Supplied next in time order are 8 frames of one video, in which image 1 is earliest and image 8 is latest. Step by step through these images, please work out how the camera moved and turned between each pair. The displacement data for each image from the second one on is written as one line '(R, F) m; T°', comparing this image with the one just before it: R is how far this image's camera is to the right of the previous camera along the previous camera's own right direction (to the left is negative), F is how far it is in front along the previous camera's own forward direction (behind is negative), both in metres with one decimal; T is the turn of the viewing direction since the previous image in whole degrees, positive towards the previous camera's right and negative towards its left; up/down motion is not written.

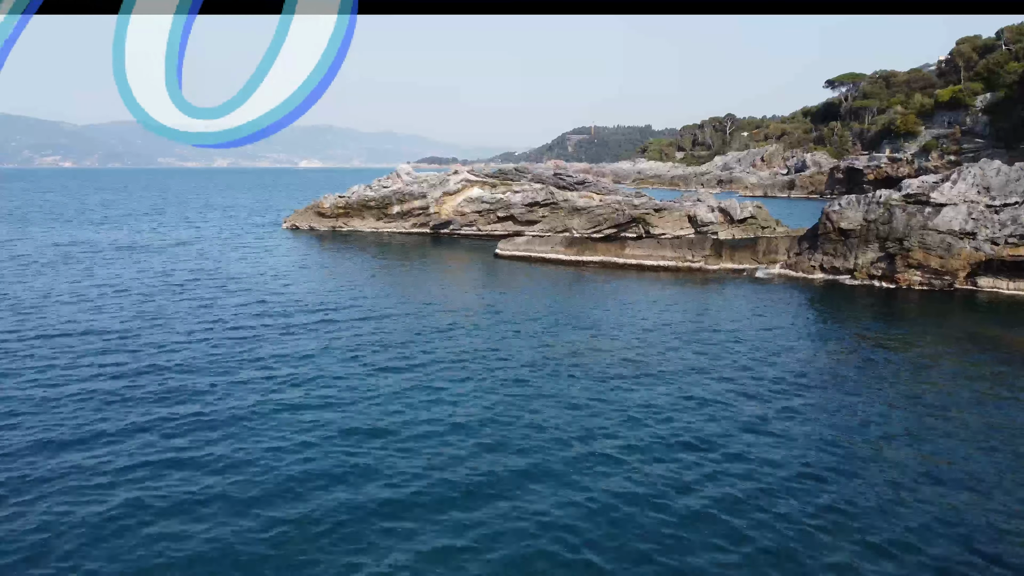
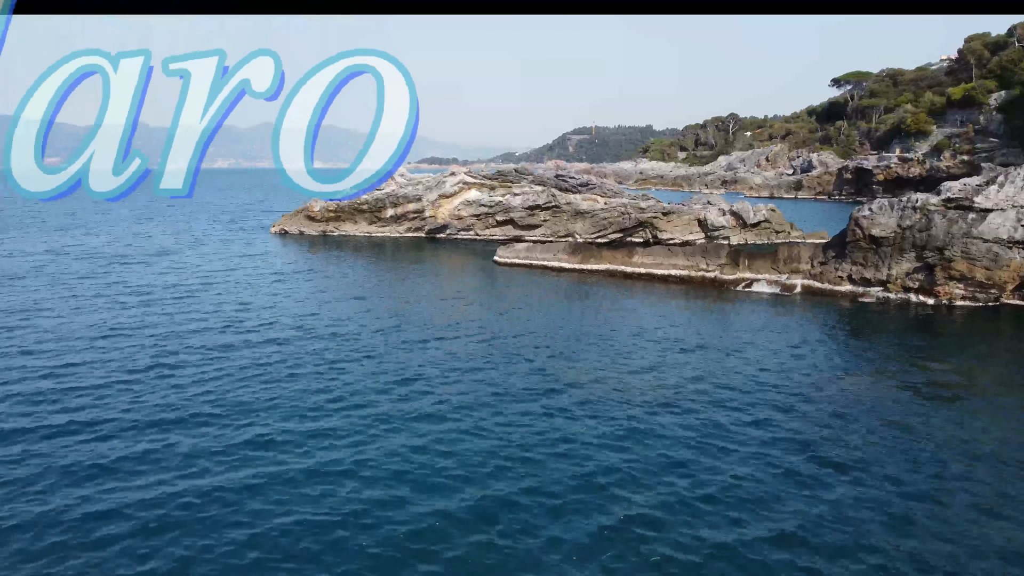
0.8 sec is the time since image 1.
(+0.1, +2.5) m; 0°
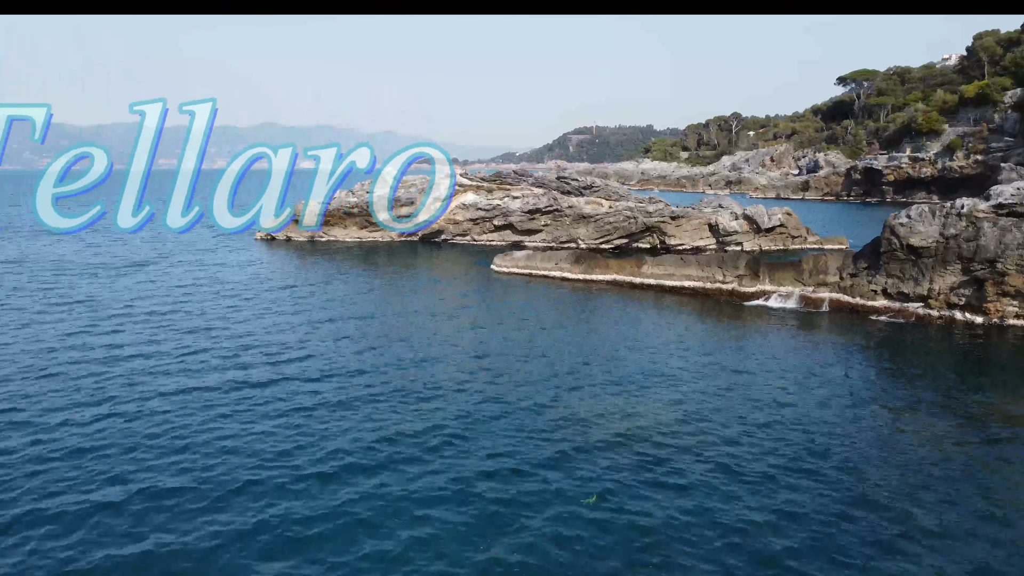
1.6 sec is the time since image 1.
(+0.1, +2.6) m; 0°
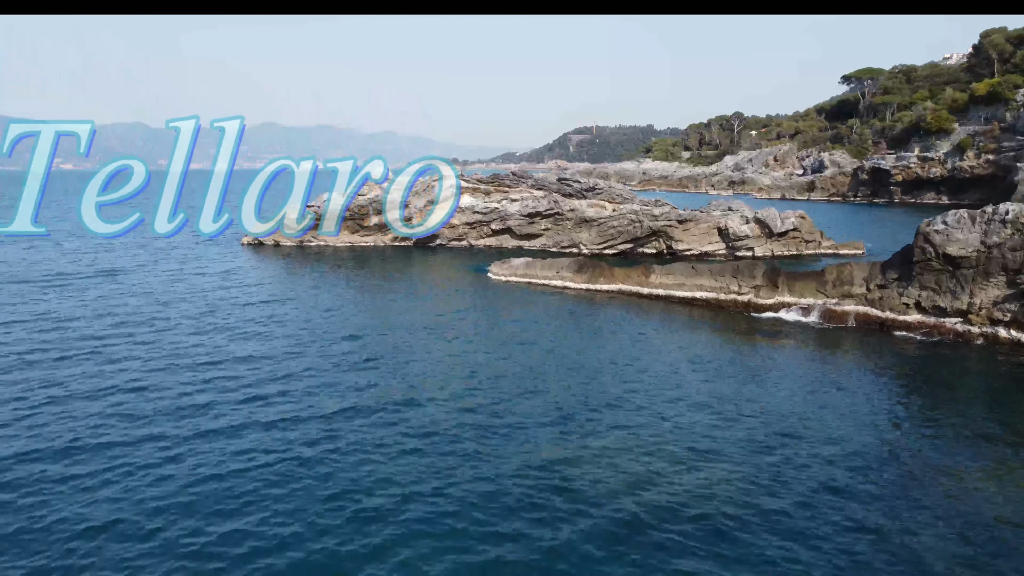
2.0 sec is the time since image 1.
(+0.1, +2.1) m; 0°
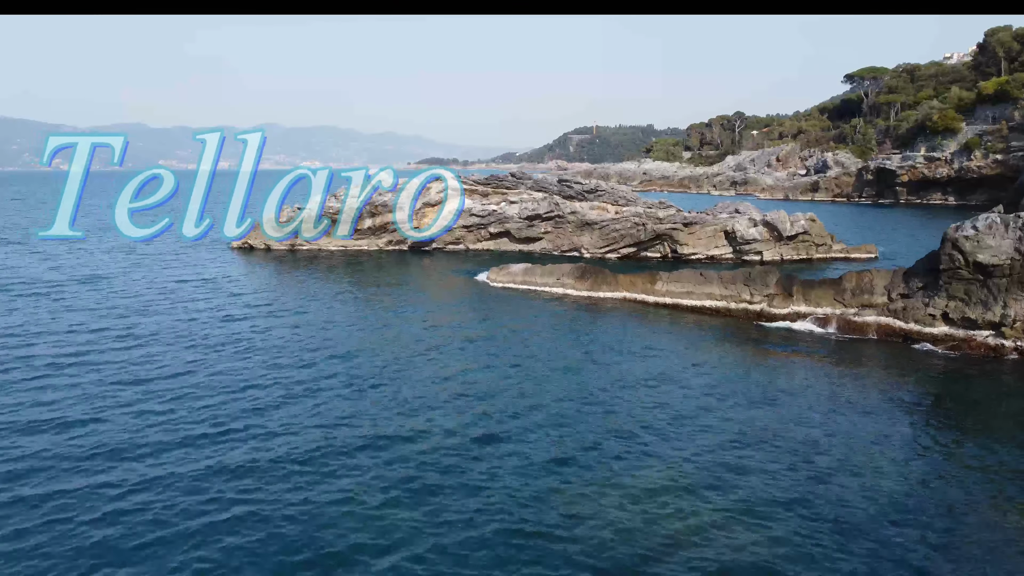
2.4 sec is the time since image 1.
(+0.1, +1.5) m; 0°
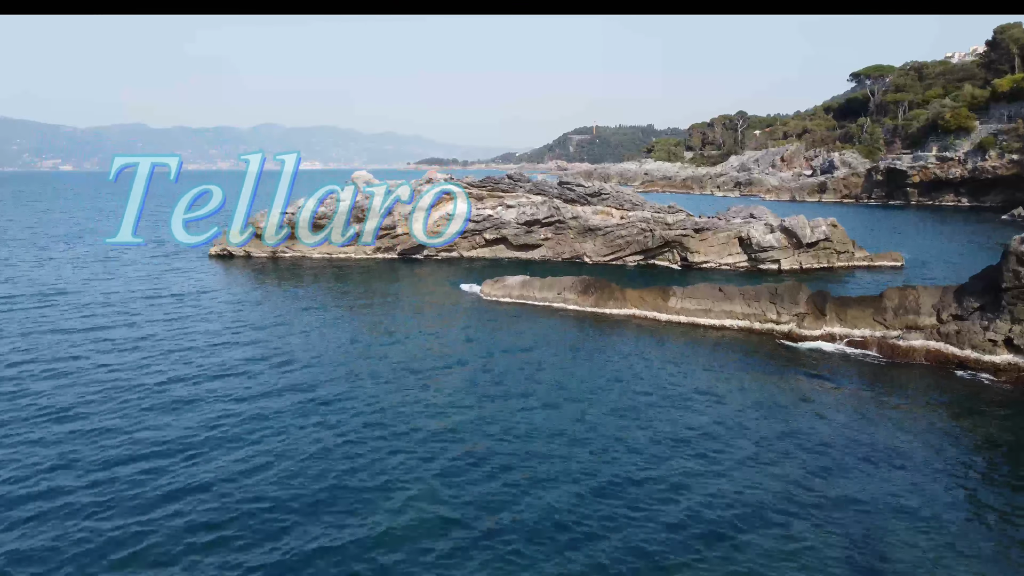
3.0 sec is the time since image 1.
(+0.1, +2.8) m; 0°
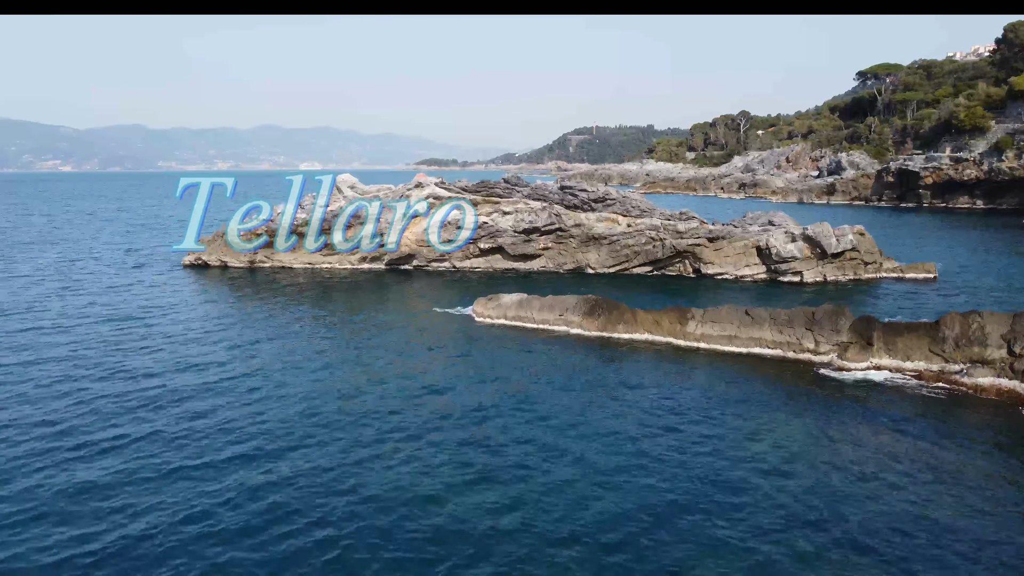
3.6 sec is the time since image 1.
(+0.1, +2.9) m; 0°
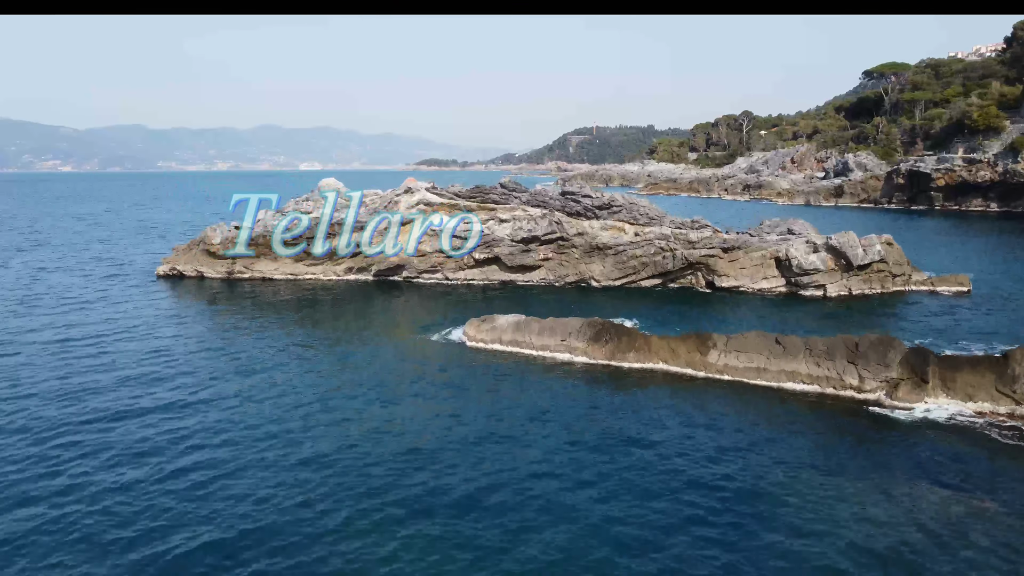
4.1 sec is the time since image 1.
(+0.1, +2.5) m; 0°
